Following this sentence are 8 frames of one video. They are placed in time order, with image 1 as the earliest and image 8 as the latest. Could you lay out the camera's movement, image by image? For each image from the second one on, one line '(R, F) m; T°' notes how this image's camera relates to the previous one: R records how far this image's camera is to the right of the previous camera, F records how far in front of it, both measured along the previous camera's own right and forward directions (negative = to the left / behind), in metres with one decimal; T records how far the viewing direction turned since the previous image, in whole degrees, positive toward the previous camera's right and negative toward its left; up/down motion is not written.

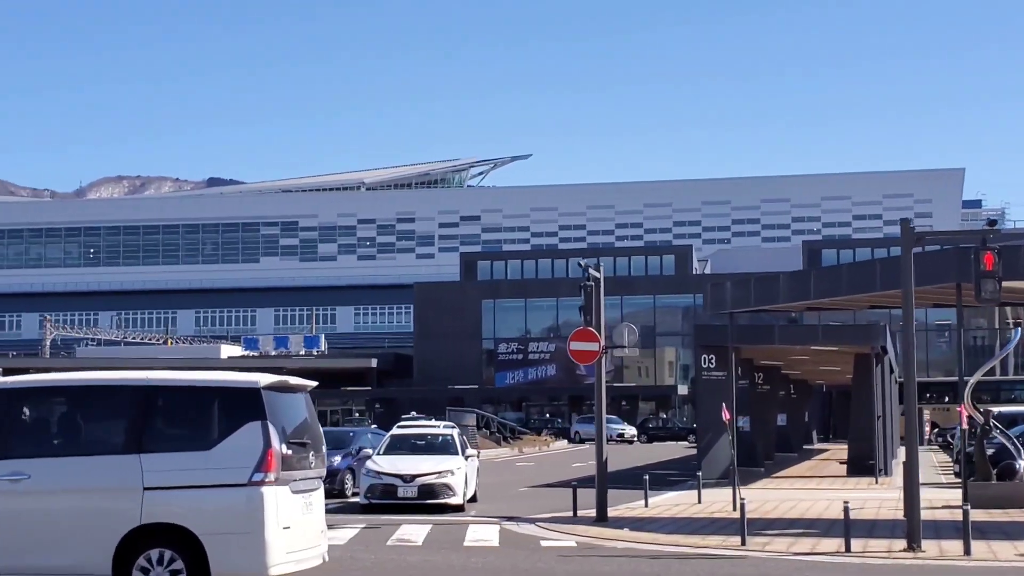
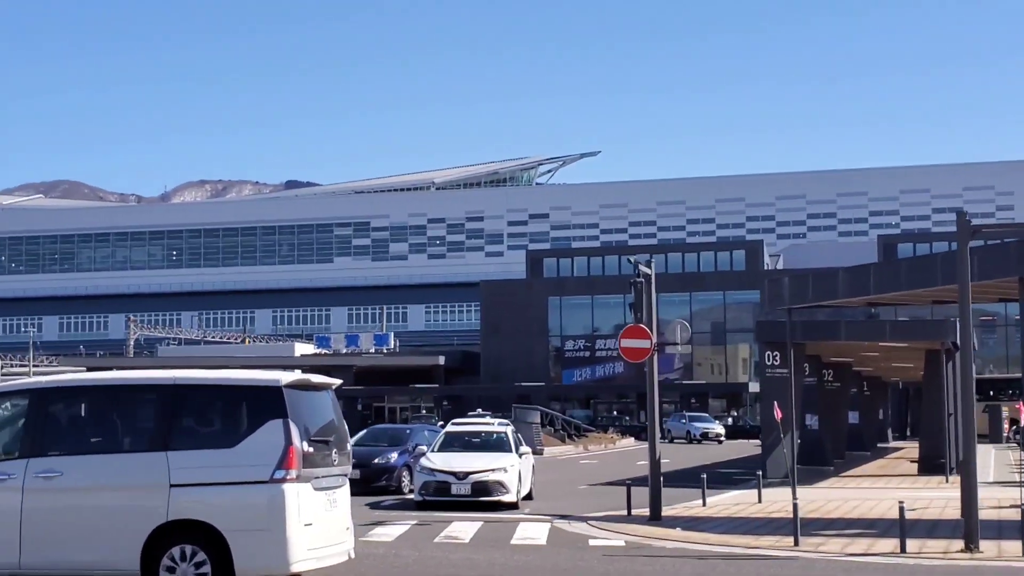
(+0.5, +0.2) m; -3°
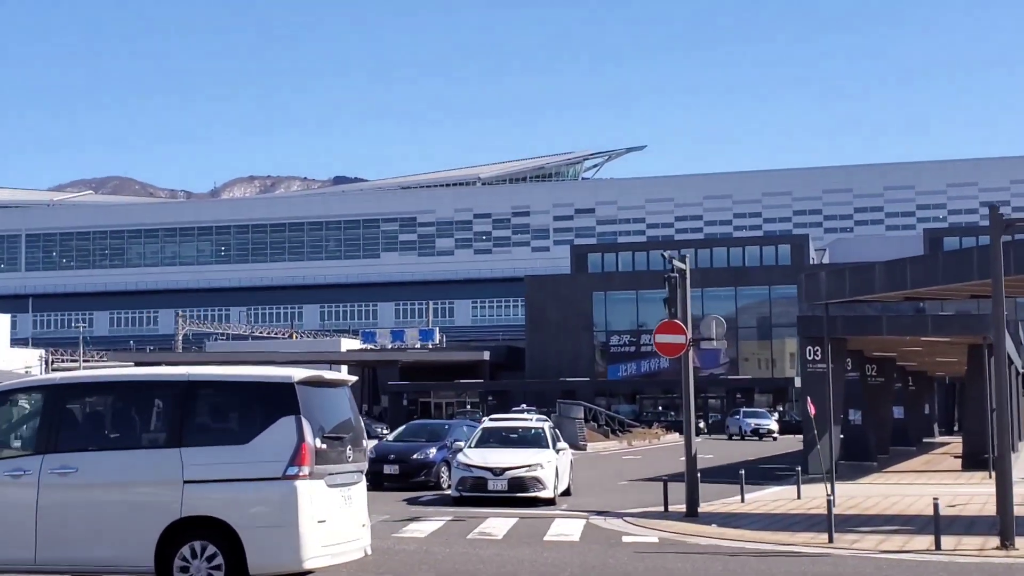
(+0.3, -0.1) m; -2°
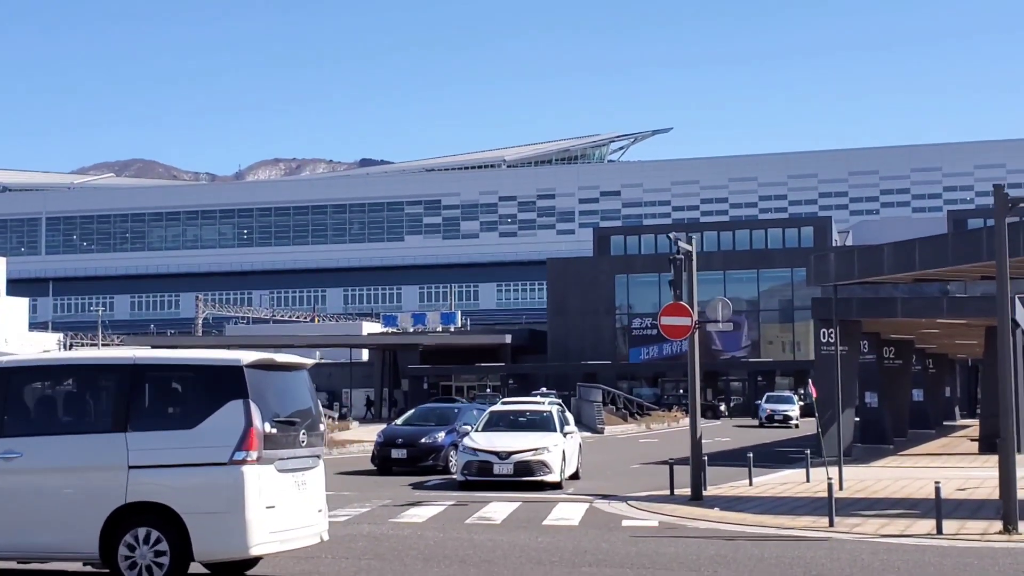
(+0.5, +0.1) m; -1°
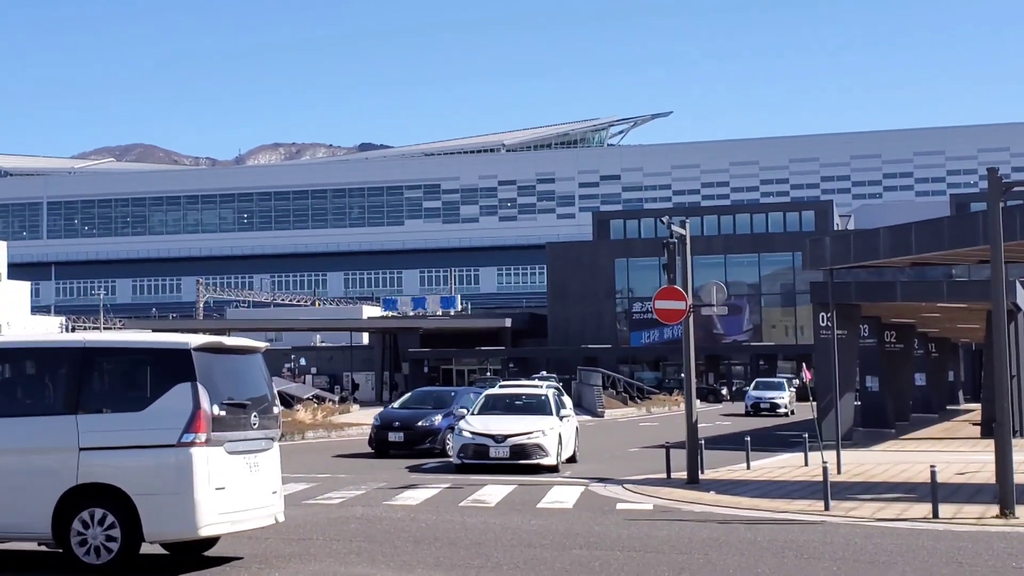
(+0.1, +0.1) m; 0°
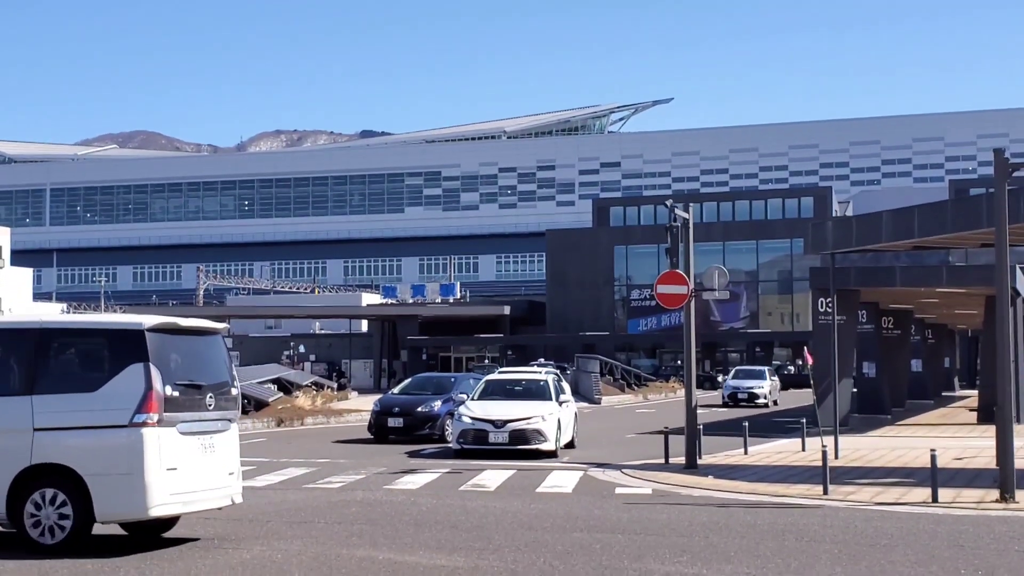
(0.0, 0.0) m; 0°
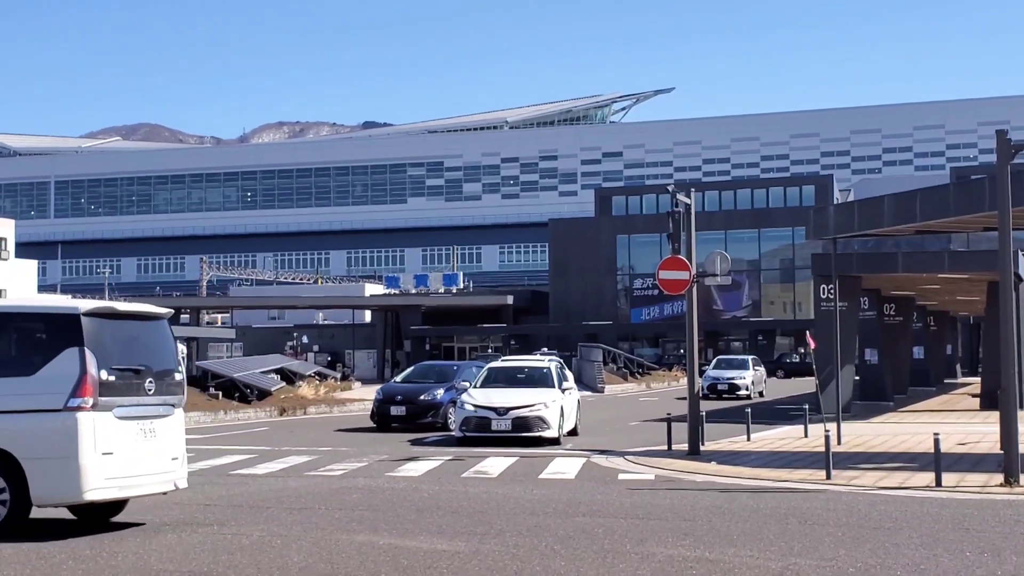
(0.0, +0.1) m; 0°
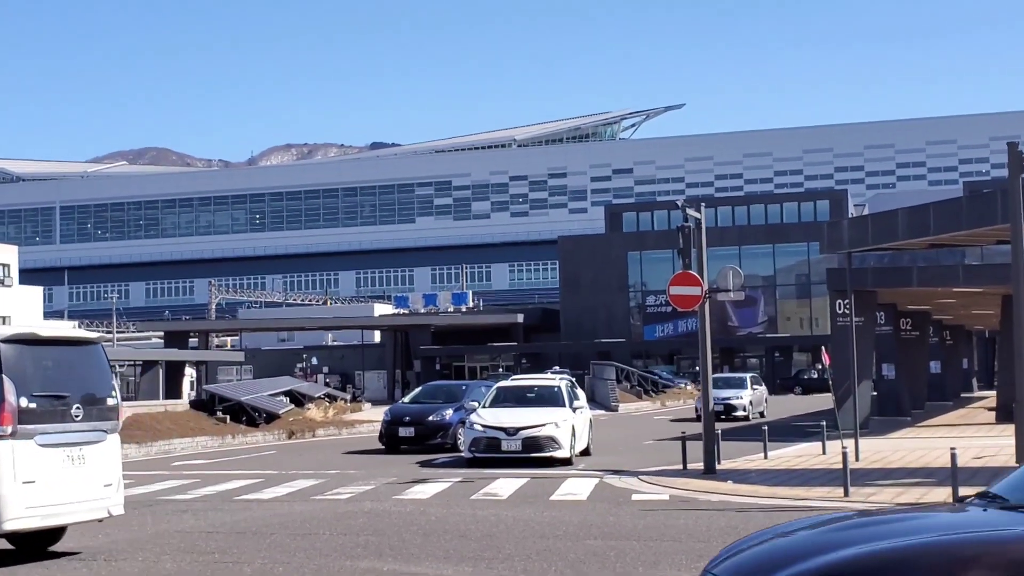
(0.0, +0.4) m; 0°
